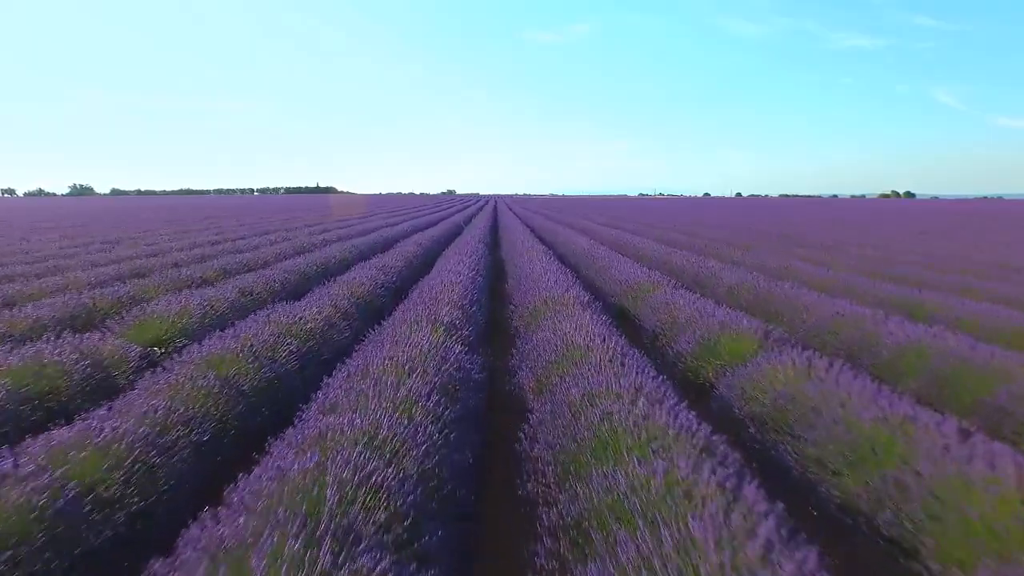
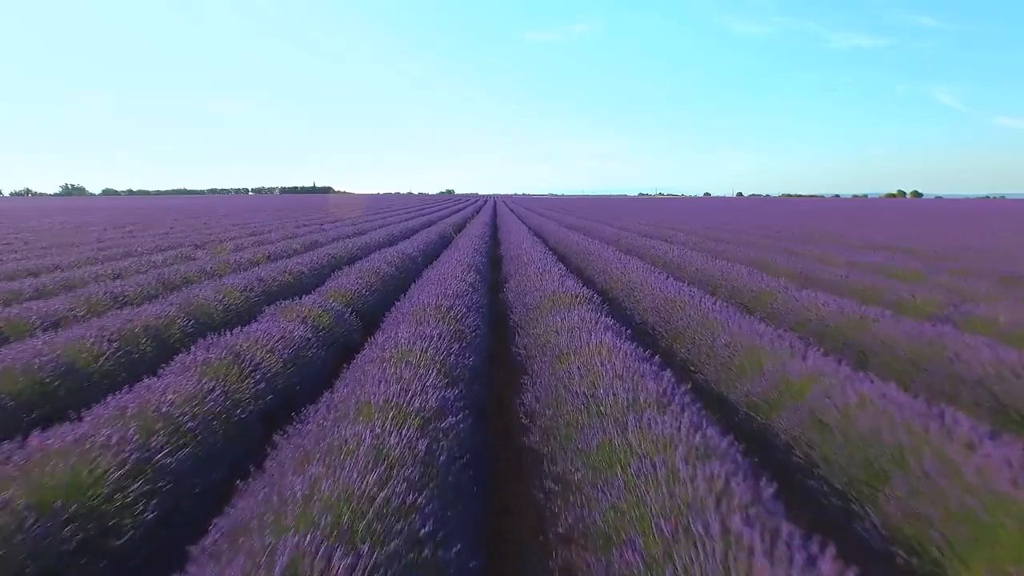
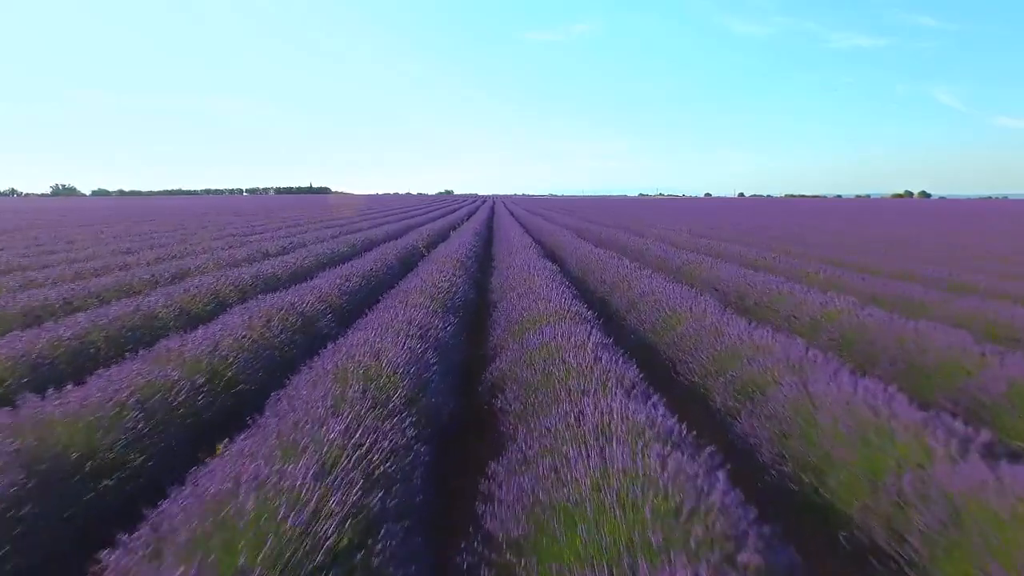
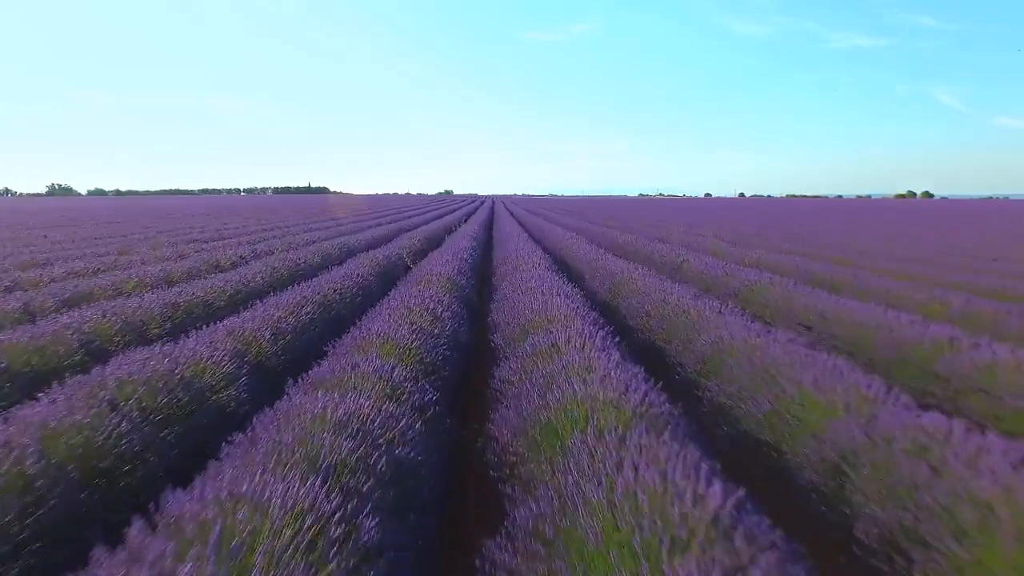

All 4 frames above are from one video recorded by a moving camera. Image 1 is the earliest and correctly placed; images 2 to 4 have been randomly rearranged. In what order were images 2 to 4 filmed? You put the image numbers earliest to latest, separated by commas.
2, 3, 4
